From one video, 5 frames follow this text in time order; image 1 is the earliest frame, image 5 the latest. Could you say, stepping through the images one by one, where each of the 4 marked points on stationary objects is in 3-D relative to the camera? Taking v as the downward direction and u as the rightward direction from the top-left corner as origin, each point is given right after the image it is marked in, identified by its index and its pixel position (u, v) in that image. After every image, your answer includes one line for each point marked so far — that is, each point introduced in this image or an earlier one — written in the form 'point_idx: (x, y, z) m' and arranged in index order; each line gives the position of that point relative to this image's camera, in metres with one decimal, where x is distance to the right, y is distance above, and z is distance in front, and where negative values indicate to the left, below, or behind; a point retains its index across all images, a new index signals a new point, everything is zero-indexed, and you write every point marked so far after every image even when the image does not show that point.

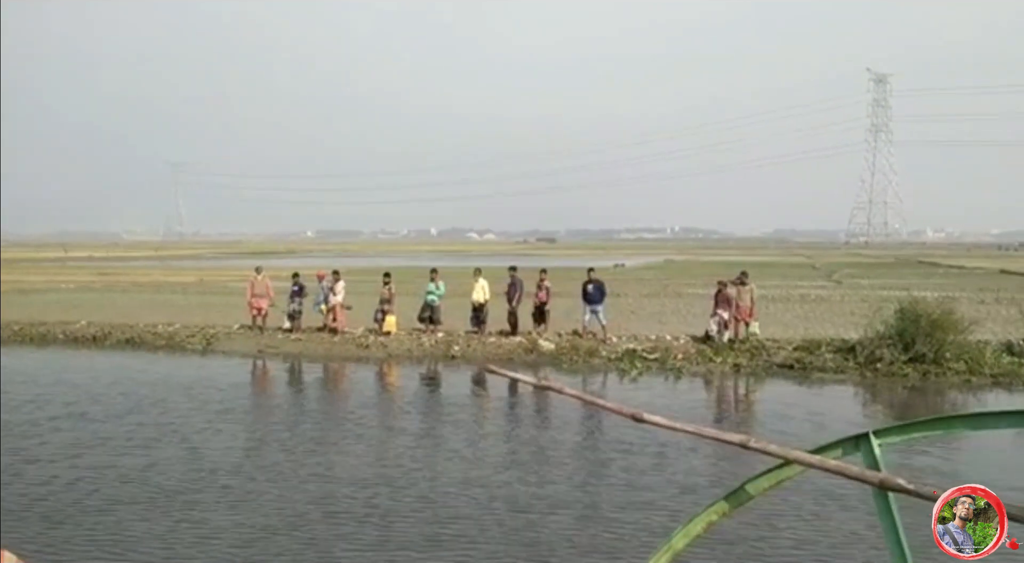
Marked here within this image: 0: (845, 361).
0: (+5.9, -1.4, +19.9) m
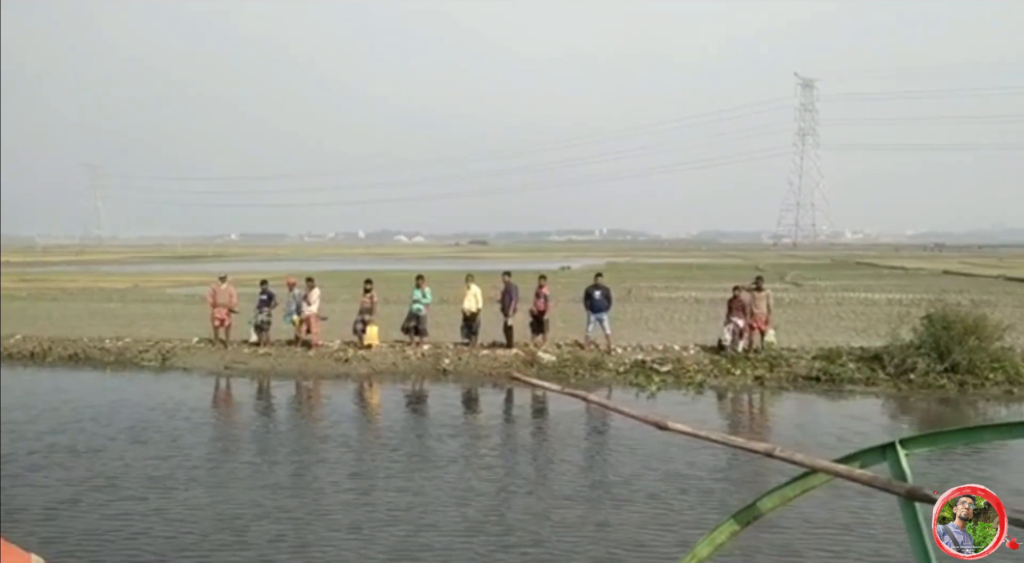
0: (+5.9, -1.5, +18.5) m
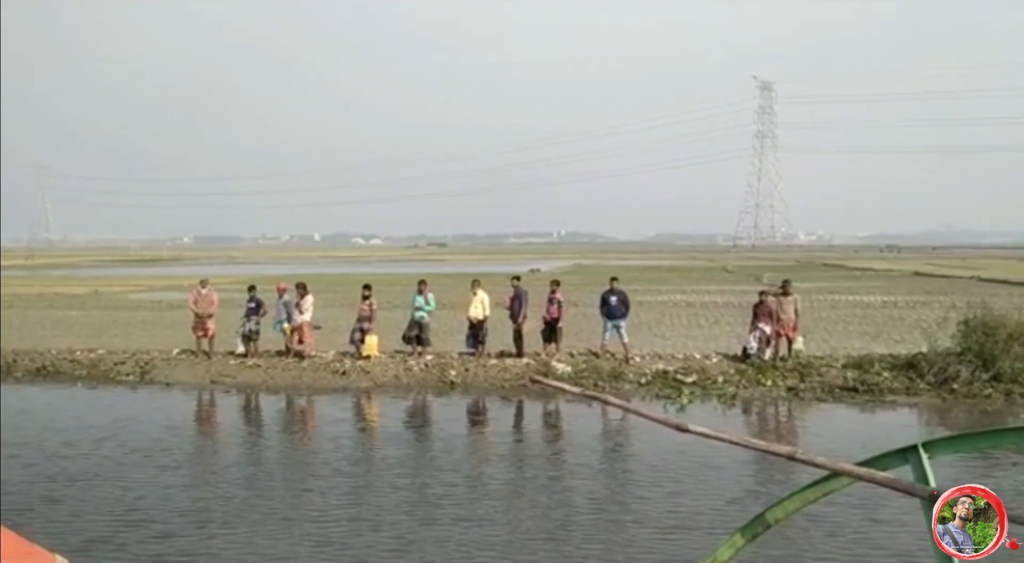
0: (+6.1, -1.5, +17.3) m
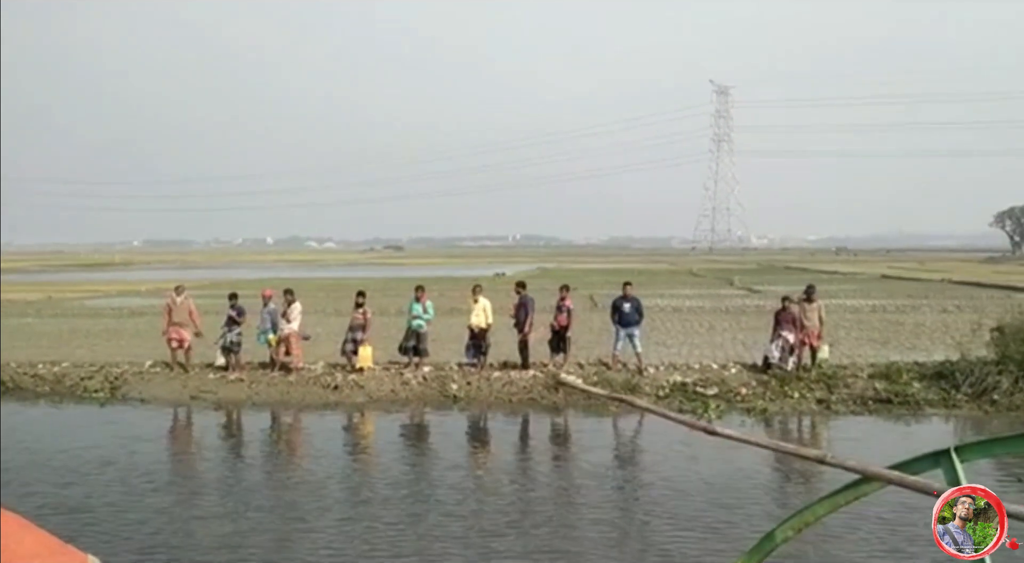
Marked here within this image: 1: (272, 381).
0: (+6.2, -1.6, +16.3) m
1: (-3.6, -1.5, +16.9) m
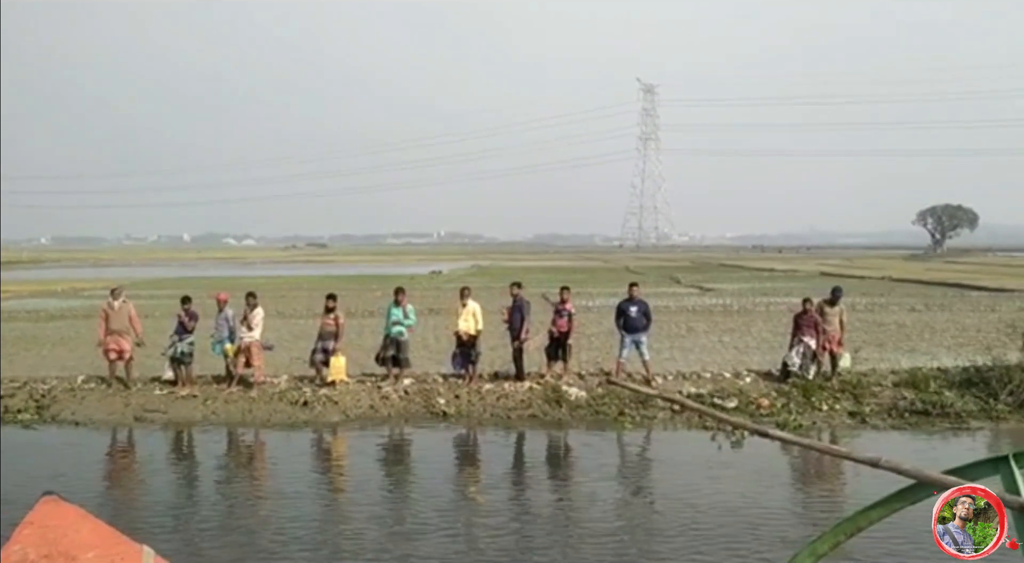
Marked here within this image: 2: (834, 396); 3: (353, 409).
0: (+6.2, -1.6, +14.8) m
1: (-3.7, -1.5, +14.6) m
2: (+4.2, -1.5, +14.9) m
3: (-2.1, -1.6, +14.6) m
